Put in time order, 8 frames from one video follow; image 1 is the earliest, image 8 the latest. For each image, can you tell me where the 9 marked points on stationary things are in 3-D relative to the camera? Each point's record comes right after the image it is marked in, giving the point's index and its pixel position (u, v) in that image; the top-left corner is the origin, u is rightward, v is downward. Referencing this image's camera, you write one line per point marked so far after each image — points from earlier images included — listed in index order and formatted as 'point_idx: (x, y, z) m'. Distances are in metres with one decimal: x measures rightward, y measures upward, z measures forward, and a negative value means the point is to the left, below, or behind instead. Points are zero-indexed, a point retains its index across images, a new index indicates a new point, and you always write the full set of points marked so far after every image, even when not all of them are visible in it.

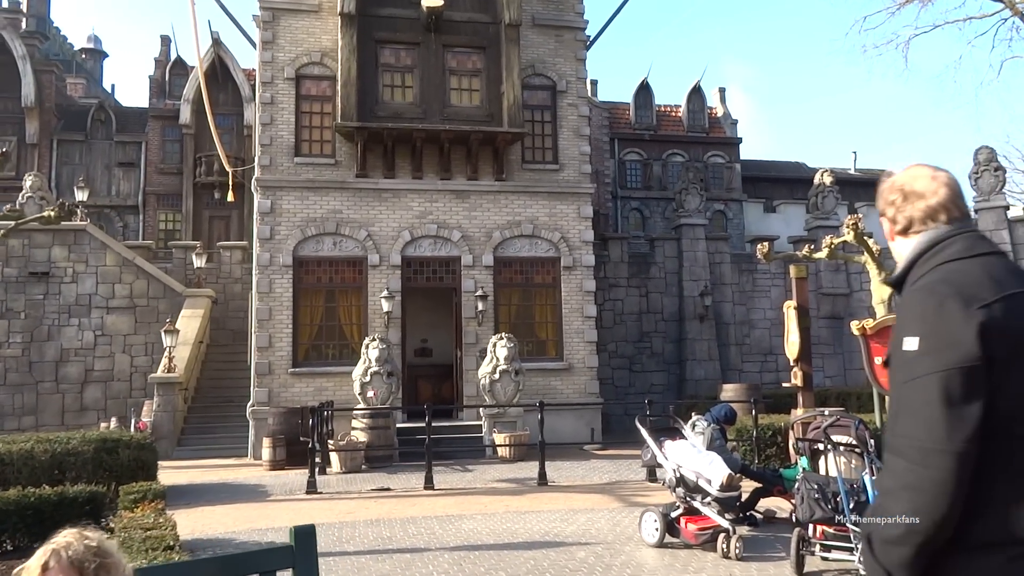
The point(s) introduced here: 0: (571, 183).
0: (+1.4, +2.5, +18.7) m
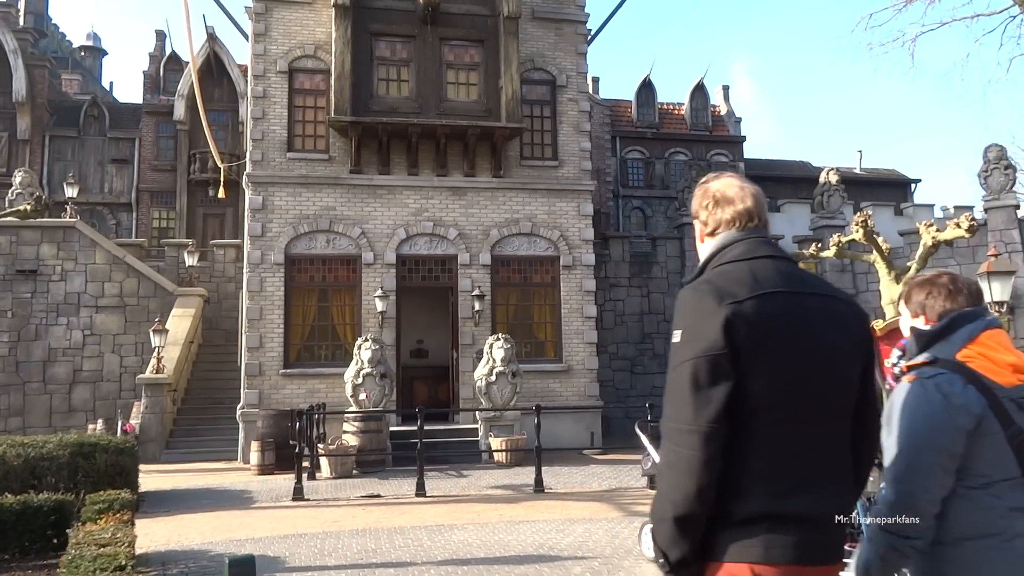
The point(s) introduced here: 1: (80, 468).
0: (+1.4, +2.5, +18.2) m
1: (-5.8, -2.4, +10.4) m
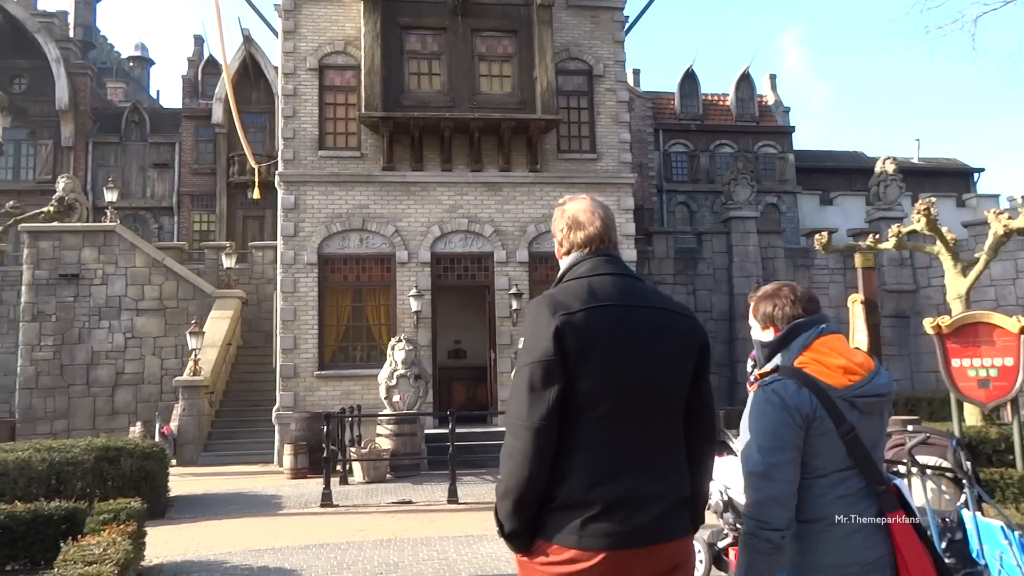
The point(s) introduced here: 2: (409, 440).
0: (+2.2, +2.6, +17.6) m
1: (-5.3, -2.4, +10.2) m
2: (-1.8, -2.7, +13.9) m
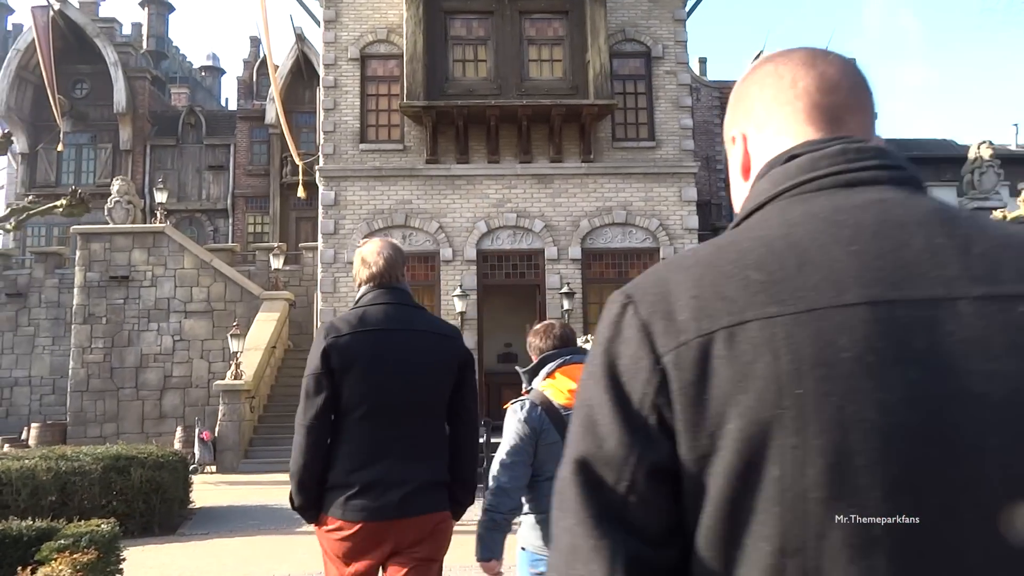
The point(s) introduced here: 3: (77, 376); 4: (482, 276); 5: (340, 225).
0: (+3.3, +2.6, +16.2) m
1: (-4.8, -2.4, +9.5) m
2: (-1.0, -2.7, +12.8) m
3: (-10.9, -2.2, +19.6) m
4: (-0.6, +0.2, +16.0) m
5: (-3.5, +1.3, +15.8) m
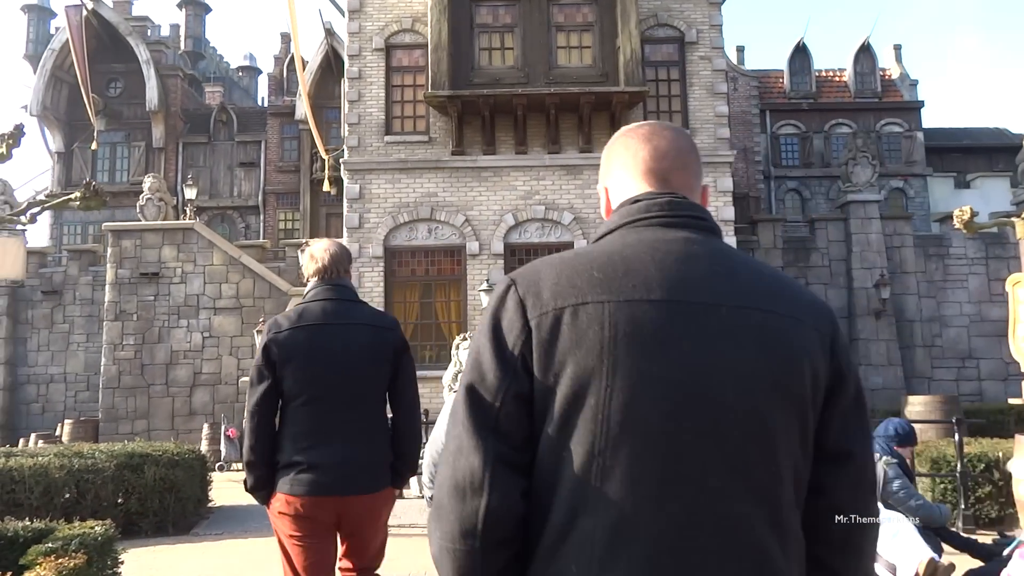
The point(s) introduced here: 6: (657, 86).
0: (+3.8, +2.7, +15.6) m
1: (-4.6, -2.3, +9.3) m
2: (-0.6, -2.6, +12.4) m
3: (-10.1, -2.1, +19.7) m
4: (0.0, +0.3, +15.5) m
5: (-2.9, +1.4, +15.5) m
6: (+3.0, +4.1, +16.0) m
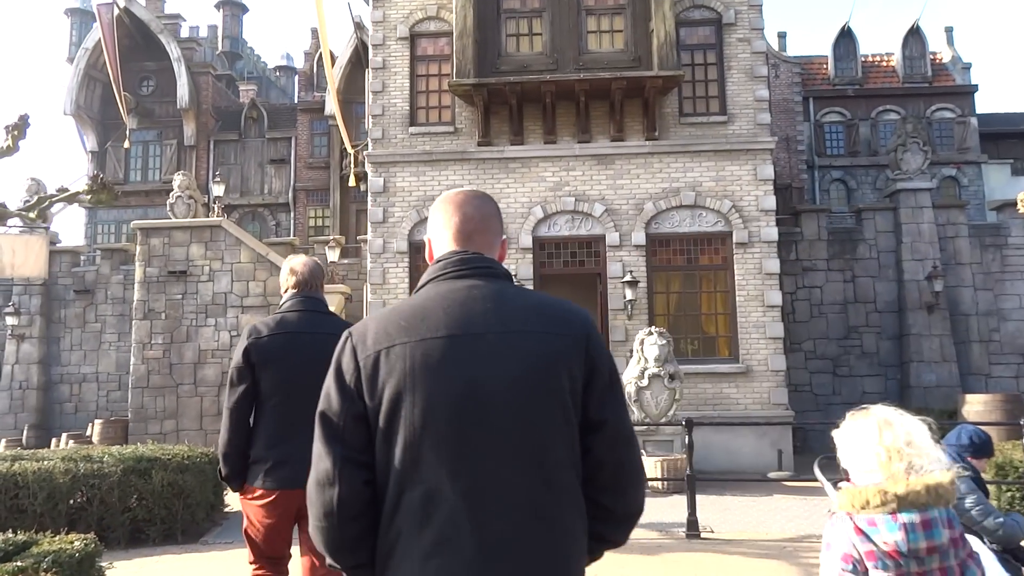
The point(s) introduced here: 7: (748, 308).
0: (+4.4, +2.9, +14.8) m
1: (-4.3, -2.3, +8.9) m
2: (-0.2, -2.5, +11.9) m
3: (-9.4, -2.1, +19.6) m
4: (+0.5, +0.4, +14.9) m
5: (-2.4, +1.5, +15.1) m
6: (+3.5, +4.2, +15.2) m
7: (+4.4, -0.4, +14.5) m
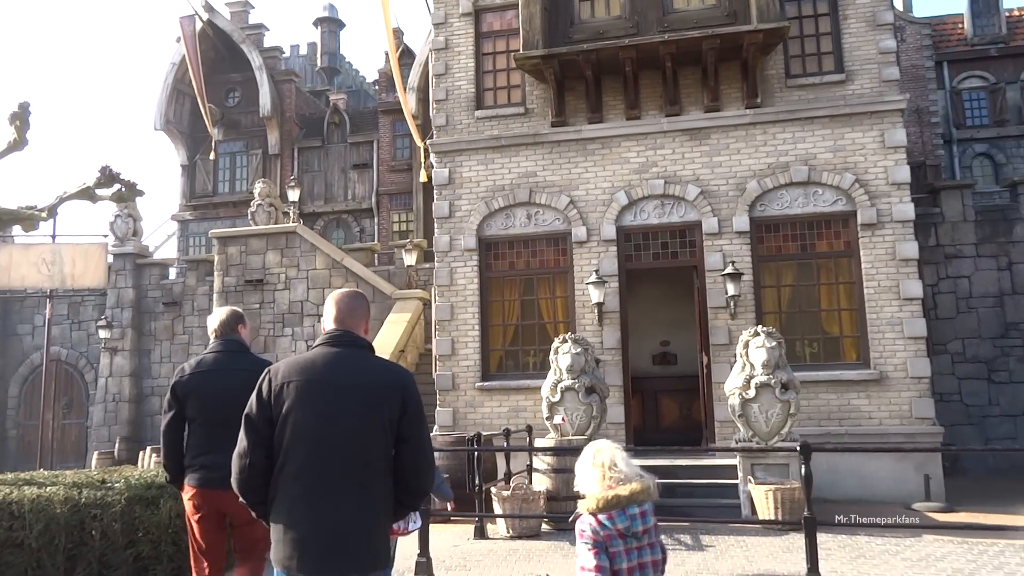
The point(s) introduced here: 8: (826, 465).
0: (+5.6, +3.0, +12.4) m
1: (-3.7, -2.3, +7.7) m
2: (+0.8, -2.4, +10.1) m
3: (-7.2, -2.3, +19.0) m
4: (+1.9, +0.5, +13.0) m
5: (-1.0, +1.4, +13.6) m
6: (+4.8, +4.4, +13.0) m
7: (+5.6, -0.2, +12.0) m
8: (+4.7, -2.6, +11.6) m
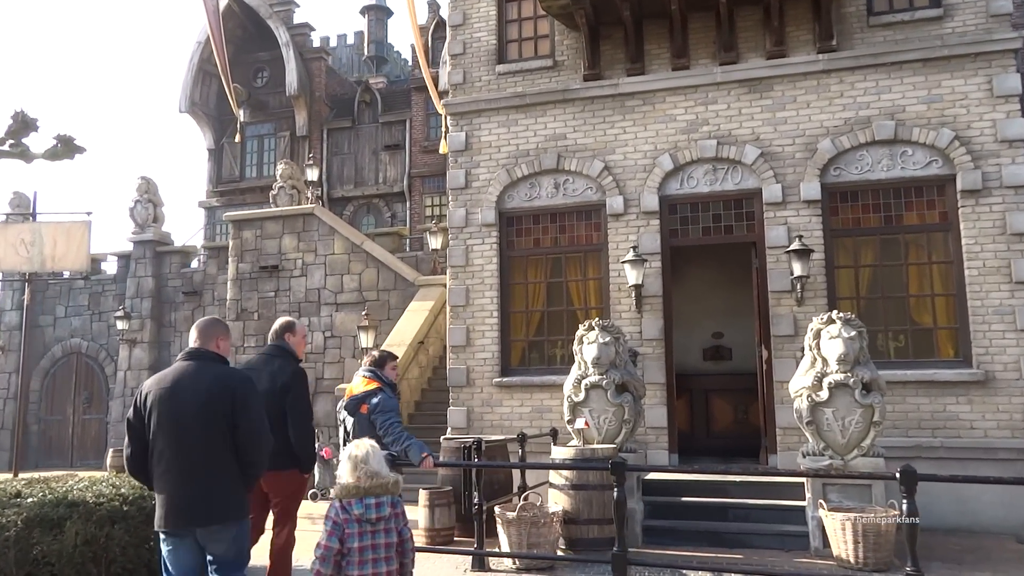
0: (+5.9, +3.3, +10.1) m
1: (-3.7, -2.0, +6.2) m
2: (+0.9, -2.2, +8.2) m
3: (-6.4, -2.0, +17.6) m
4: (+2.2, +0.8, +11.0) m
5: (-0.6, +1.7, +11.8) m
6: (+5.1, +4.6, +10.8) m
7: (+5.9, 0.0, +9.8) m
8: (+4.9, -2.4, +9.5) m
